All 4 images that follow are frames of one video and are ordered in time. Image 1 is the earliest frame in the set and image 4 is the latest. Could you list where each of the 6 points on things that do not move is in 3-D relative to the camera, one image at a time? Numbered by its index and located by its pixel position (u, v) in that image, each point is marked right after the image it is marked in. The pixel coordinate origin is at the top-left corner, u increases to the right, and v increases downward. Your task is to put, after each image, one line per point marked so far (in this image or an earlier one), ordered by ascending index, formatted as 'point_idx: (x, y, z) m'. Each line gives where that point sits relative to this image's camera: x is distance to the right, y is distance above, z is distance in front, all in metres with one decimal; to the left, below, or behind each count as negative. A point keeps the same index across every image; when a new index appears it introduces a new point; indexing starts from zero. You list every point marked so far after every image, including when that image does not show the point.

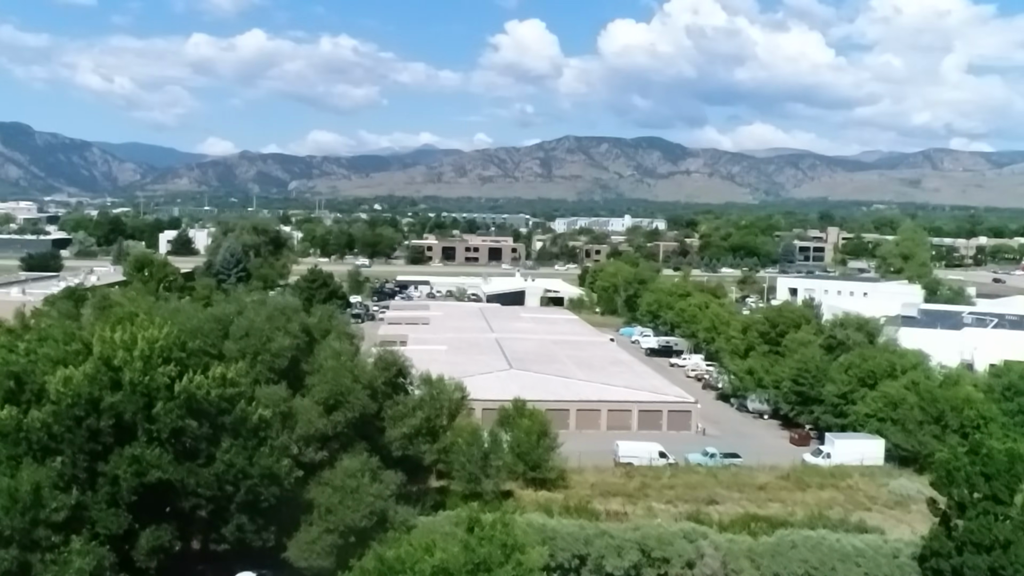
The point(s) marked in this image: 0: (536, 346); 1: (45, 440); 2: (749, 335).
0: (+0.4, -0.9, +14.9) m
1: (-2.5, -0.8, +5.5) m
2: (+2.9, -0.6, +12.4) m
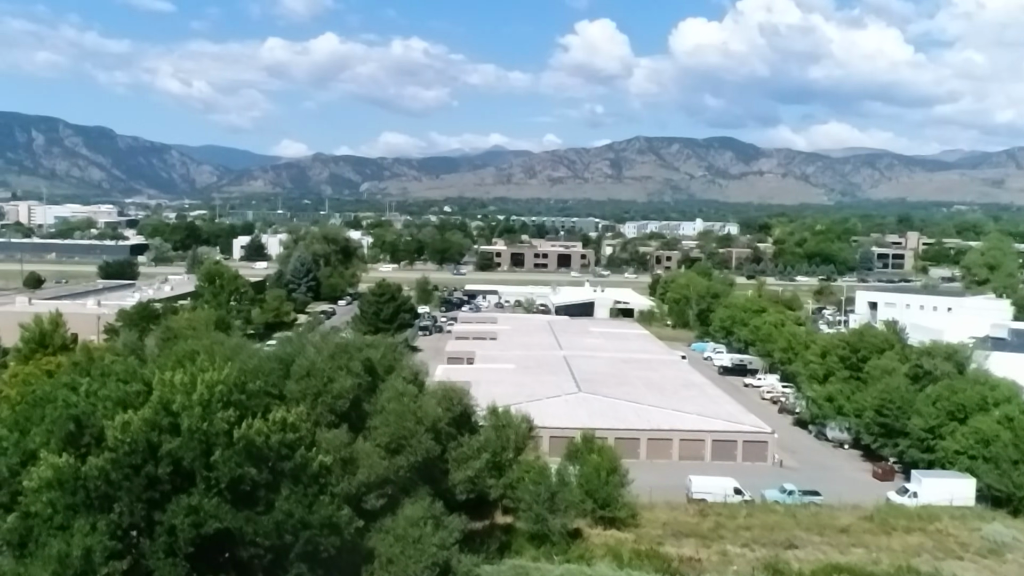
0: (+1.4, -1.1, +14.5) m
1: (-2.1, -1.1, +5.3) m
2: (+3.7, -0.8, +11.9) m
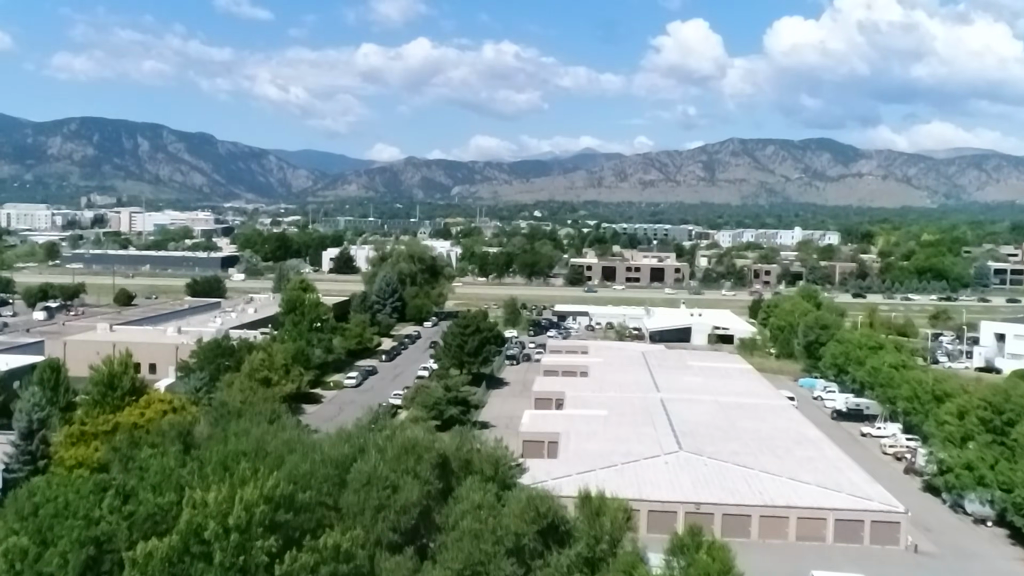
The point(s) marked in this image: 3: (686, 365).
0: (+2.6, -1.6, +13.3) m
1: (-1.7, -1.5, +4.5) m
2: (+4.7, -1.4, +10.5) m
3: (+3.0, -1.3, +17.5) m
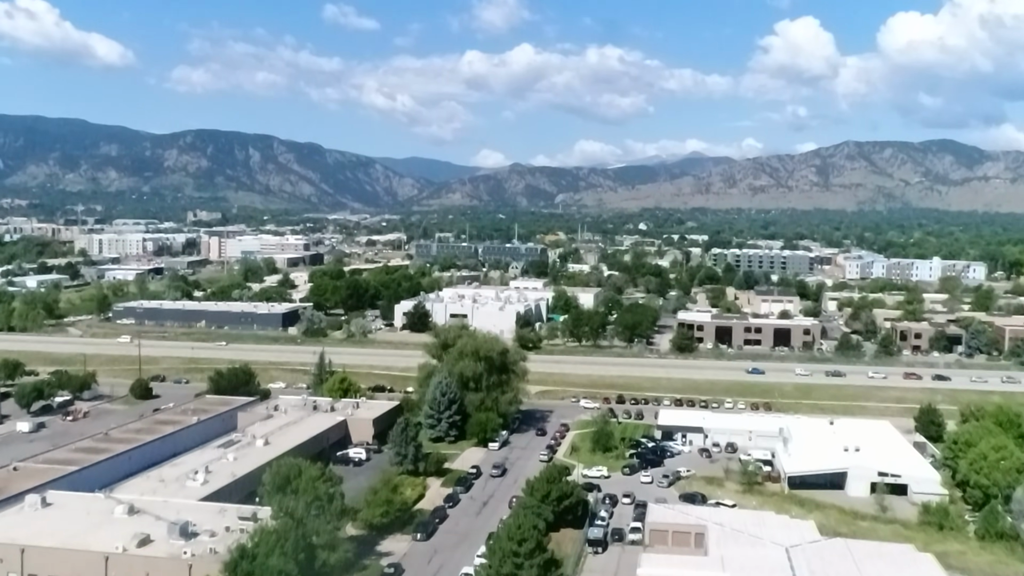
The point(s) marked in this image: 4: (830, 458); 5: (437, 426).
0: (+3.1, -3.7, +7.4) m
1: (-2.1, -3.6, -0.9) m
2: (+4.9, -3.4, +4.4) m
3: (+3.9, -3.4, +11.5) m
4: (+5.3, -2.8, +17.1) m
5: (-1.4, -2.6, +19.0) m
